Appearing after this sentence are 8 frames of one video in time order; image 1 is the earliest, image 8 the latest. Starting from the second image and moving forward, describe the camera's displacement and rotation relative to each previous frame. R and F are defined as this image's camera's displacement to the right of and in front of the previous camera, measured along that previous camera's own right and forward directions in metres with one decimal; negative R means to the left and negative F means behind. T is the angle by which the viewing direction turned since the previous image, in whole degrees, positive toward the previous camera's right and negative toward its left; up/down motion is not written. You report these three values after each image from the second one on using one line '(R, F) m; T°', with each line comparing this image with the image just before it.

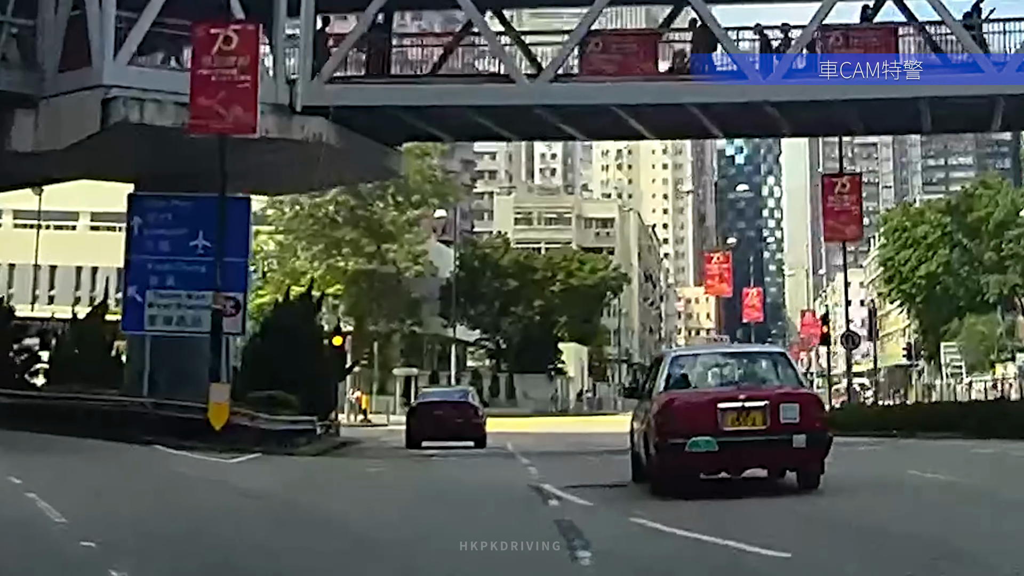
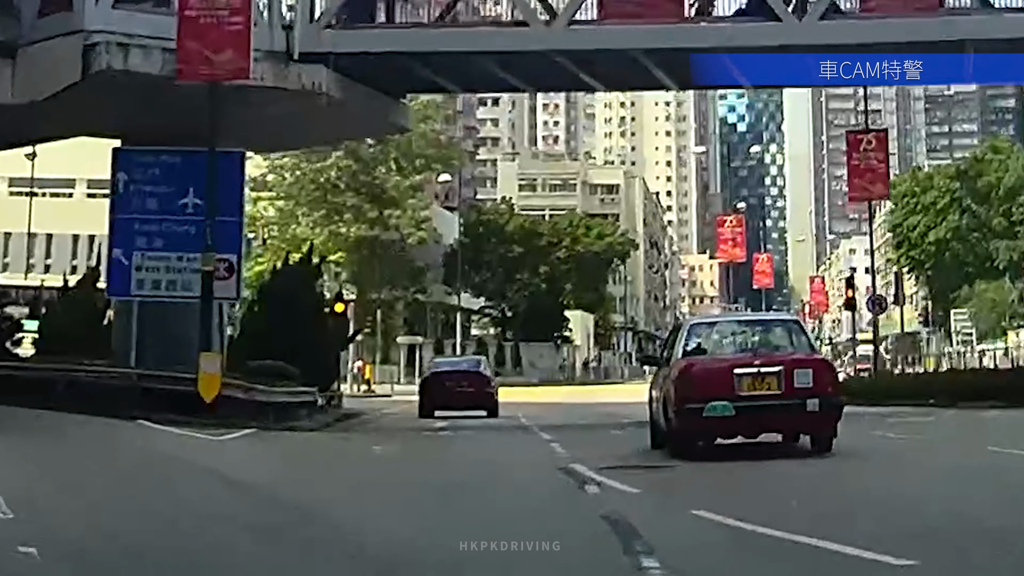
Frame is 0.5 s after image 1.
(-0.2, +1.7) m; 0°
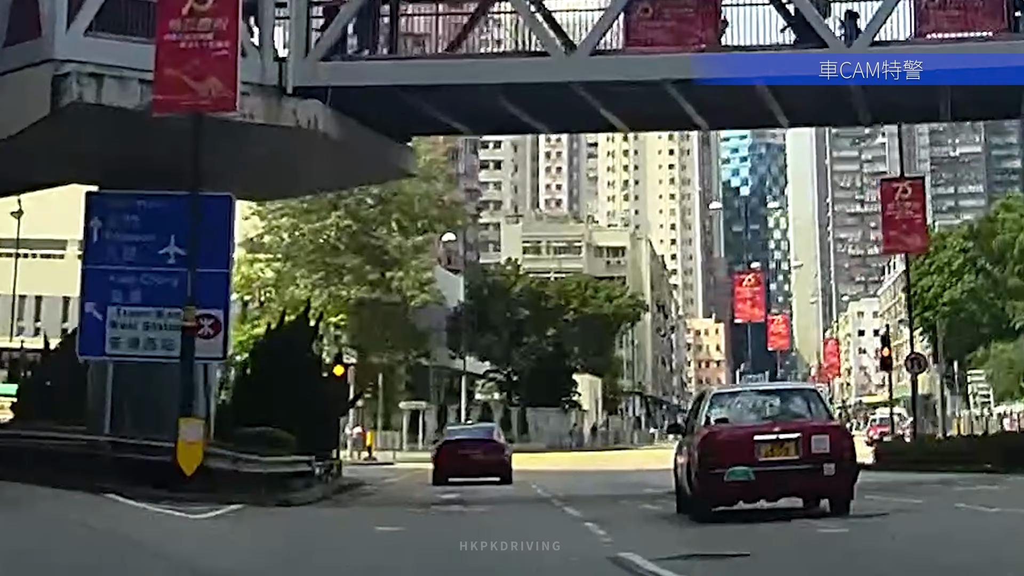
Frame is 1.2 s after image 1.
(-0.2, +2.2) m; 0°
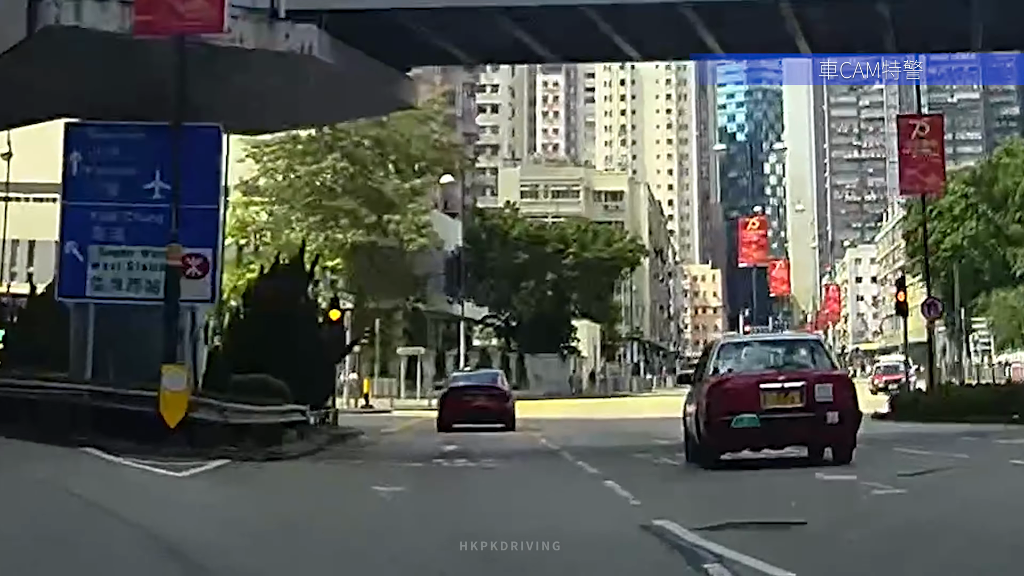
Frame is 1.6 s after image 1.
(-0.2, +1.2) m; 0°
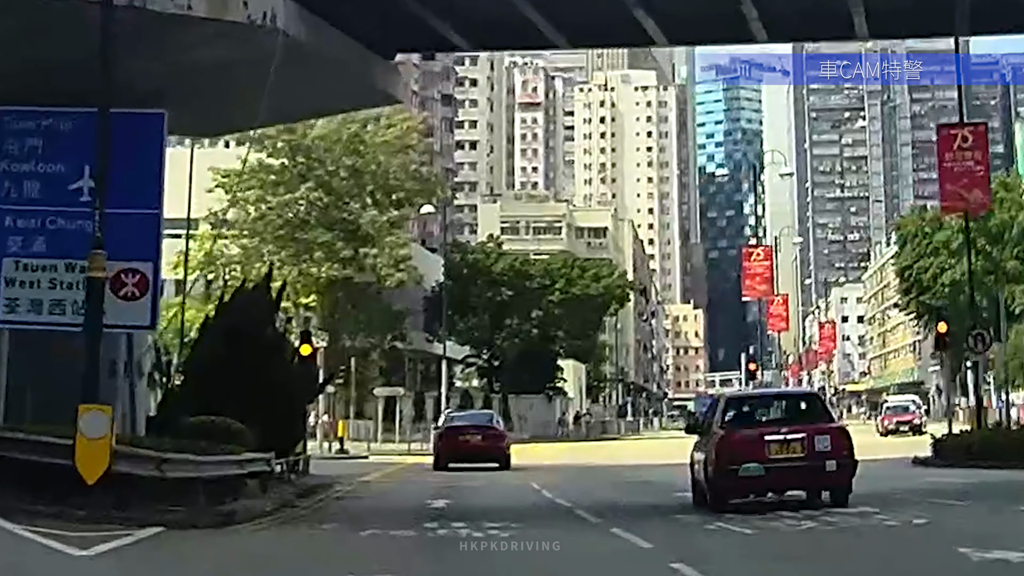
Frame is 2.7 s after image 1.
(-0.3, +3.3) m; +1°
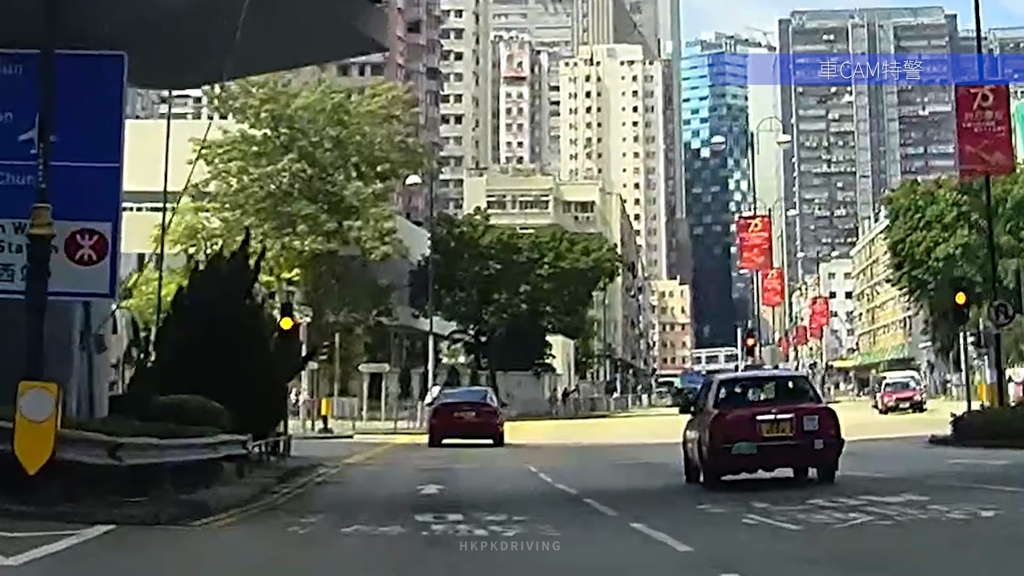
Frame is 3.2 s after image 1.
(-0.2, +1.6) m; +1°
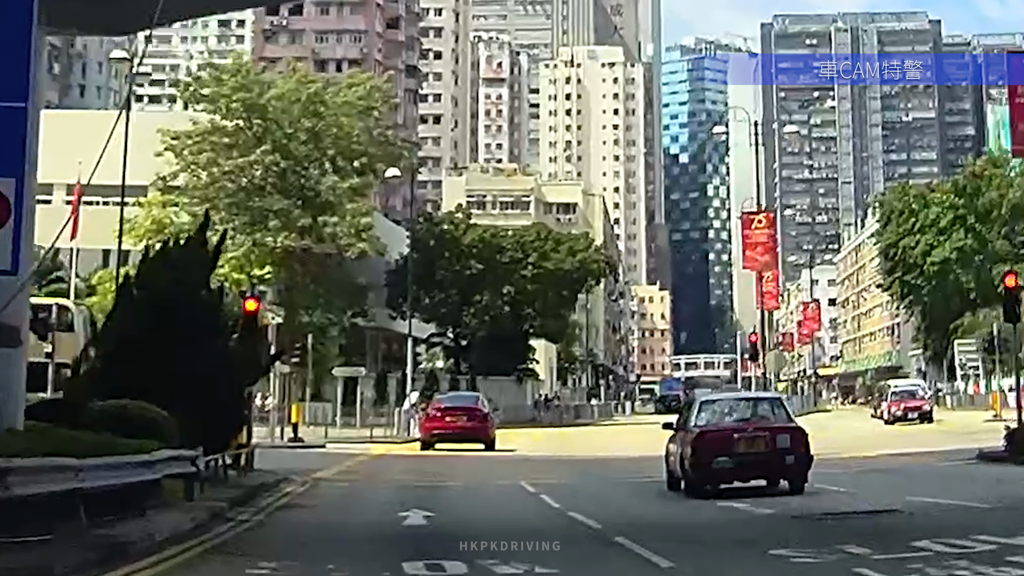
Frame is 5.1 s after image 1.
(-0.3, +2.9) m; +1°
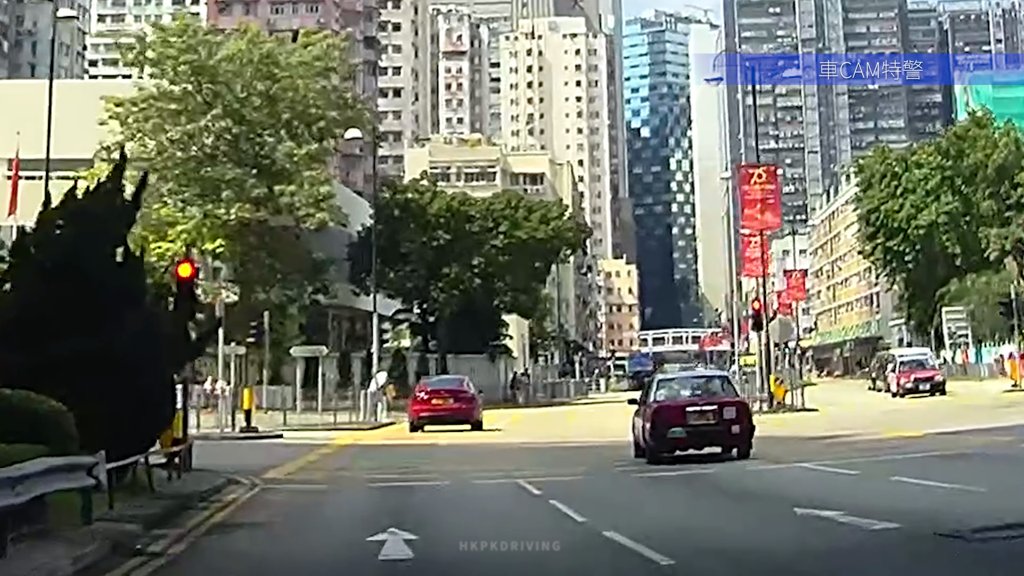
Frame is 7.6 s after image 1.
(-0.4, +3.8) m; +2°
